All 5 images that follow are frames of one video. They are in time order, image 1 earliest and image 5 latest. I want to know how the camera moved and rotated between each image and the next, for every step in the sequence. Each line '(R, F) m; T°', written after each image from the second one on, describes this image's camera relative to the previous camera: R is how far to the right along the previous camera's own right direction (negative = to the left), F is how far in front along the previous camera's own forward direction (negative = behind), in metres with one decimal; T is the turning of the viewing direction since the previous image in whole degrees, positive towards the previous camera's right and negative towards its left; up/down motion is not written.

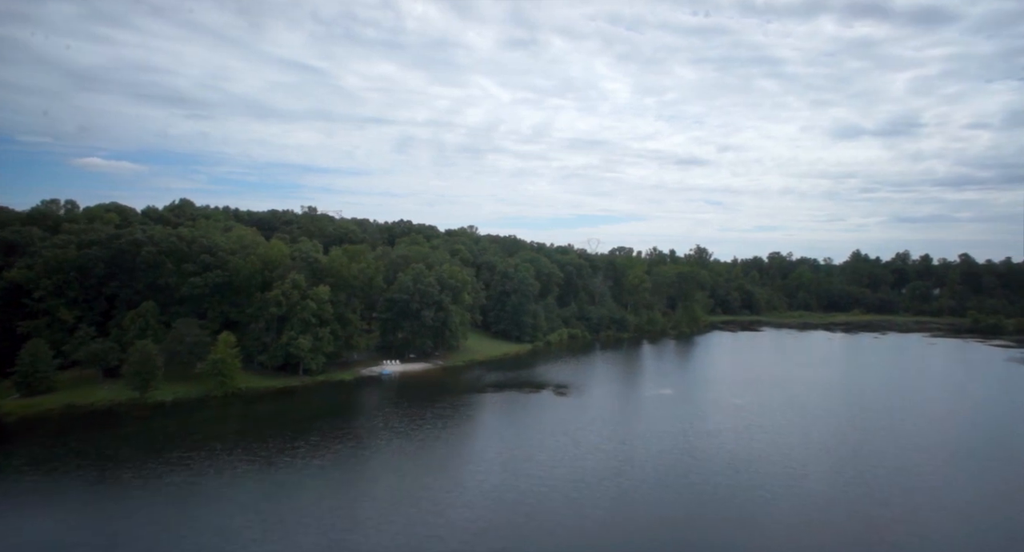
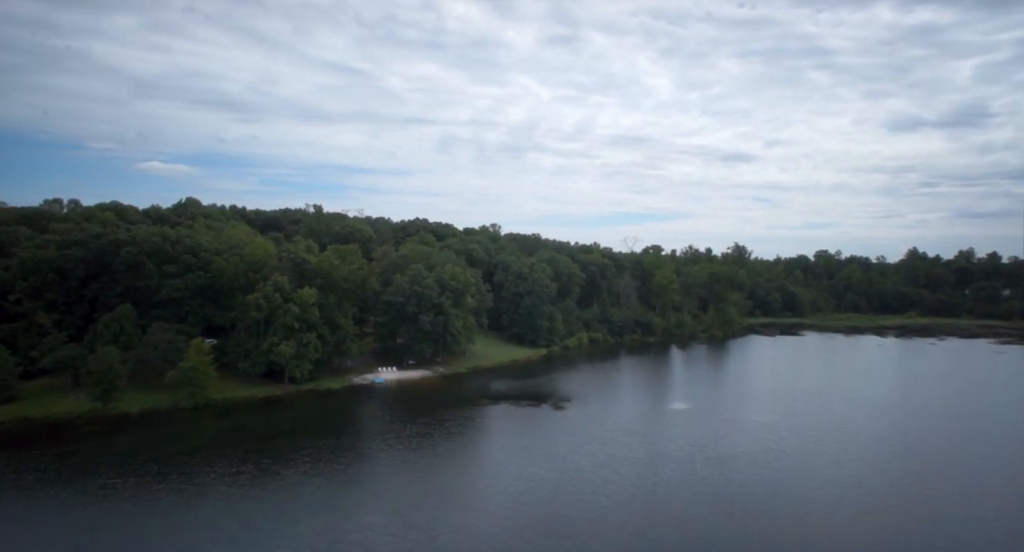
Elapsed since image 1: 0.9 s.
(+3.4, +4.7) m; -4°
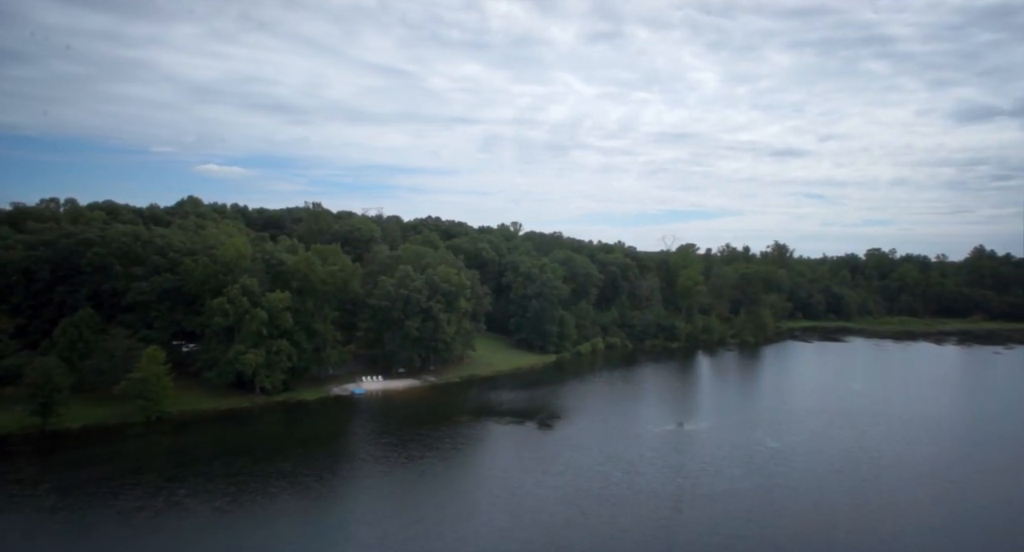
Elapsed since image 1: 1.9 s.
(+4.1, +5.0) m; -4°
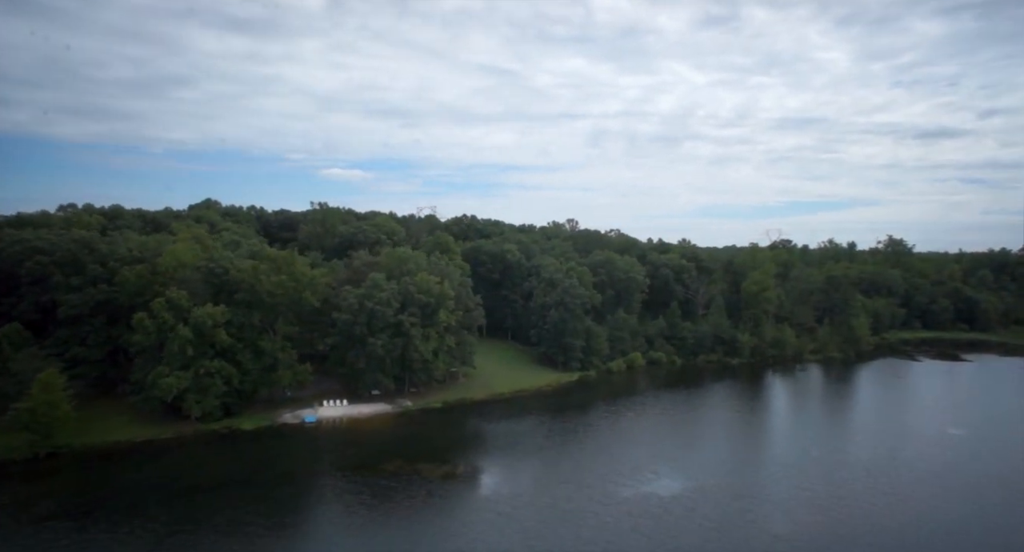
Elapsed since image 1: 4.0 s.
(+8.6, +9.7) m; -10°
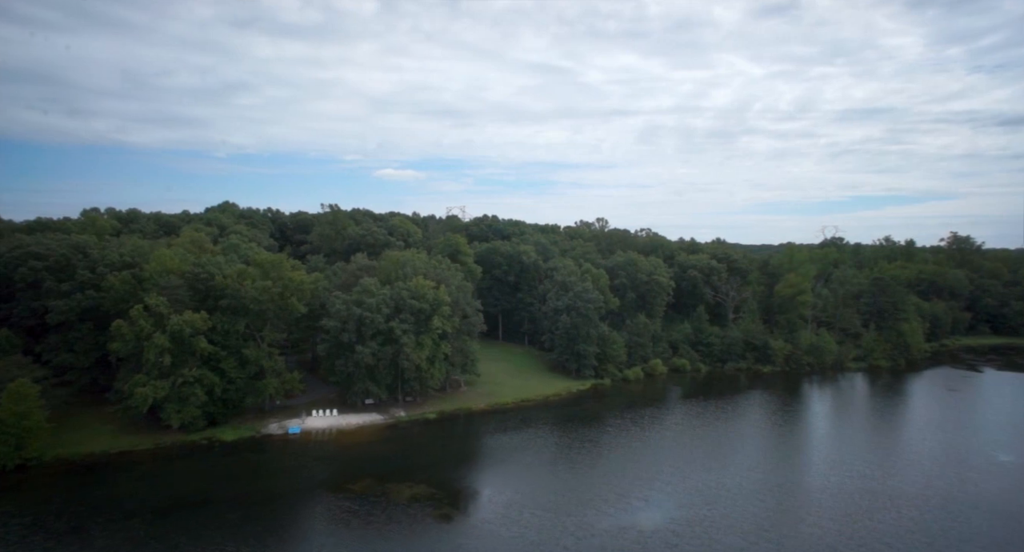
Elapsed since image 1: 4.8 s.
(+3.7, +3.0) m; -5°
